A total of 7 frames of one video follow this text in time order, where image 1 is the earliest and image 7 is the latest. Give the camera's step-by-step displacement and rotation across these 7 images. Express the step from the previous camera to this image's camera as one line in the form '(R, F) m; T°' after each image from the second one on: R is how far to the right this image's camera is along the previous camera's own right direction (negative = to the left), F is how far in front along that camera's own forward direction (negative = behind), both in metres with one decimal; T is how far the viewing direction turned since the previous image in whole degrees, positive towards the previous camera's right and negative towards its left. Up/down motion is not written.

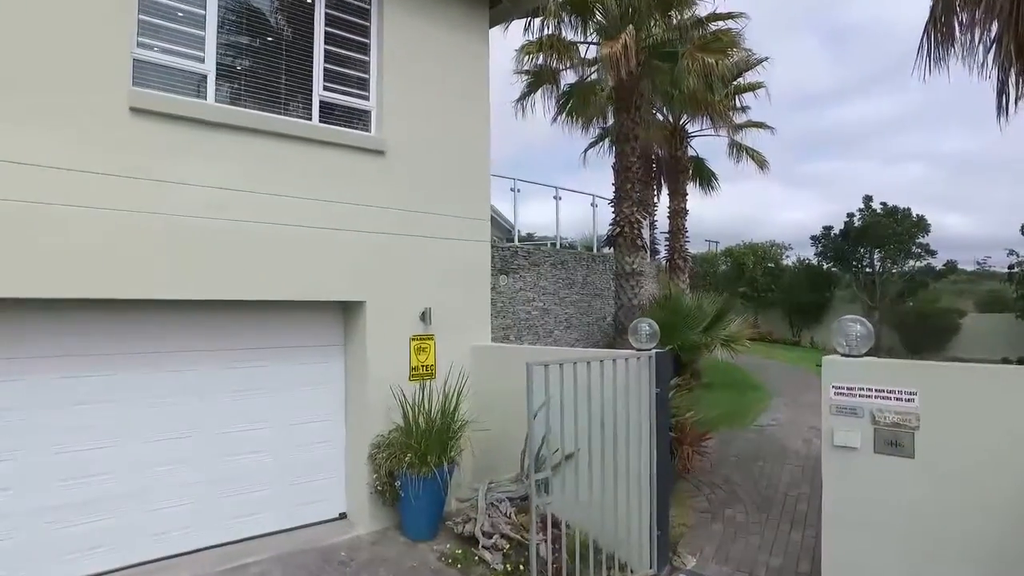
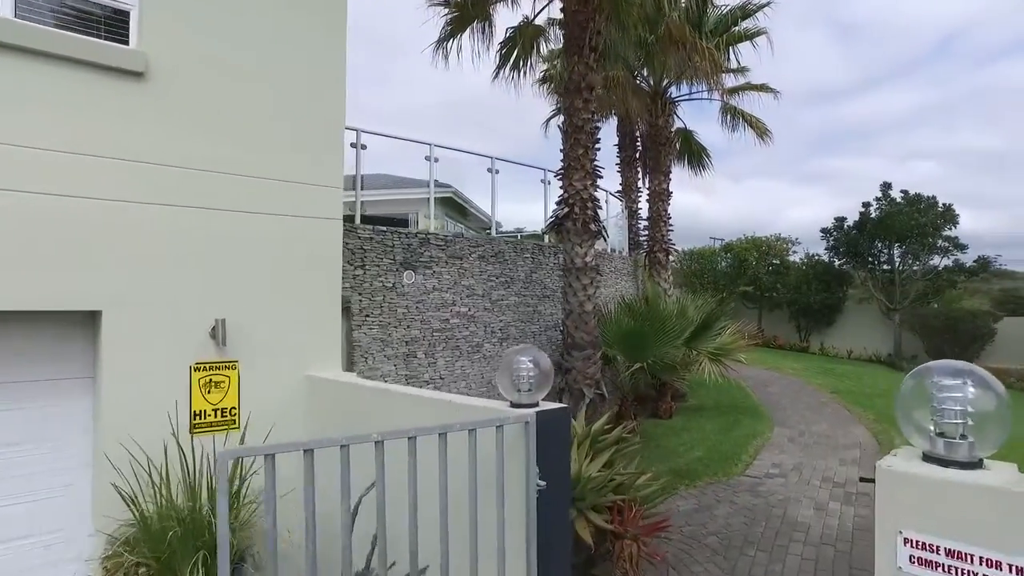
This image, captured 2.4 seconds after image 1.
(+1.1, +2.6) m; -1°
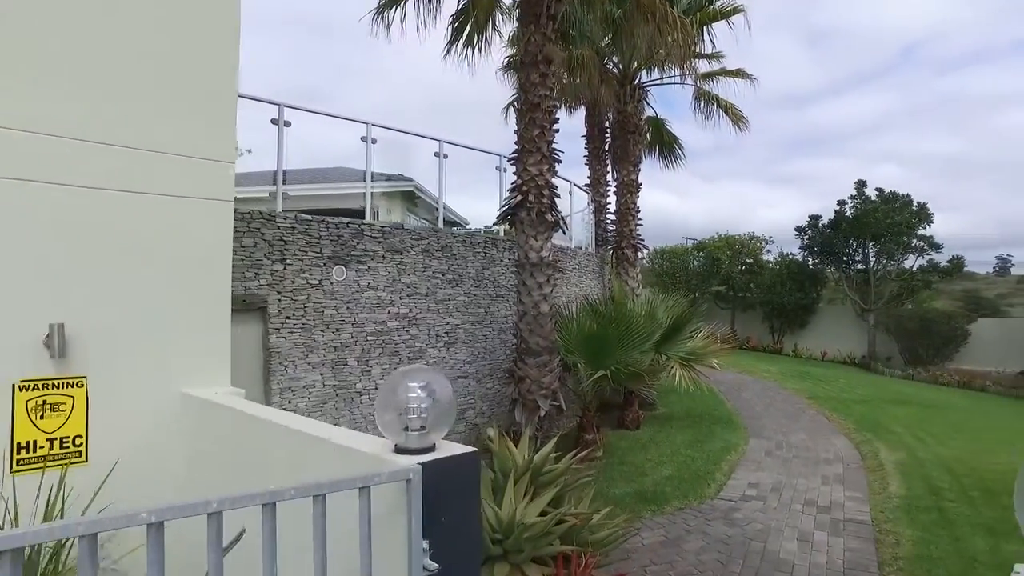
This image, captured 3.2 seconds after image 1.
(+0.3, +0.9) m; +2°
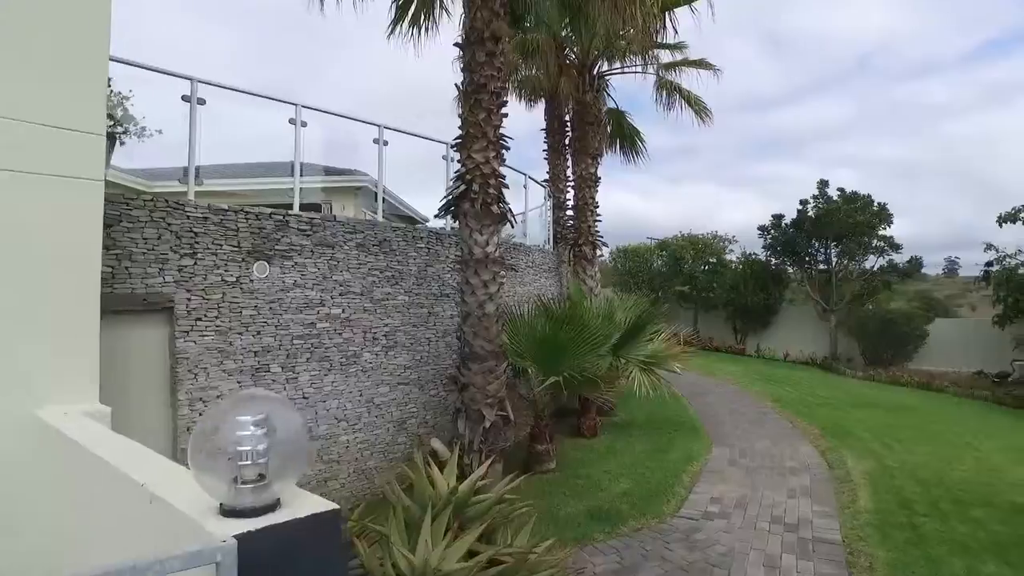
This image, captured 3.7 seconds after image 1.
(+0.2, +0.6) m; +3°
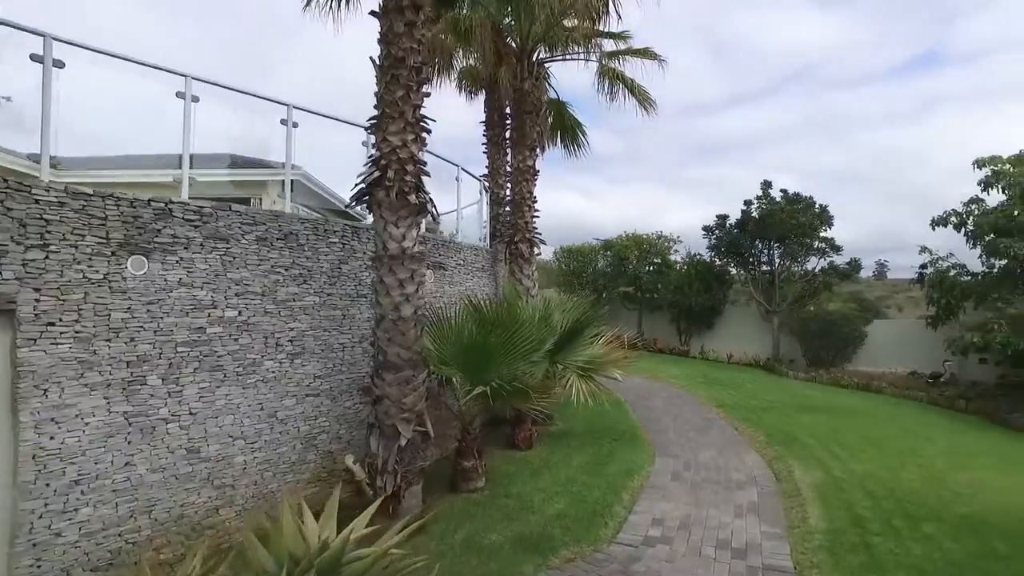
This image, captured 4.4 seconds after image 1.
(+0.2, +0.6) m; +4°
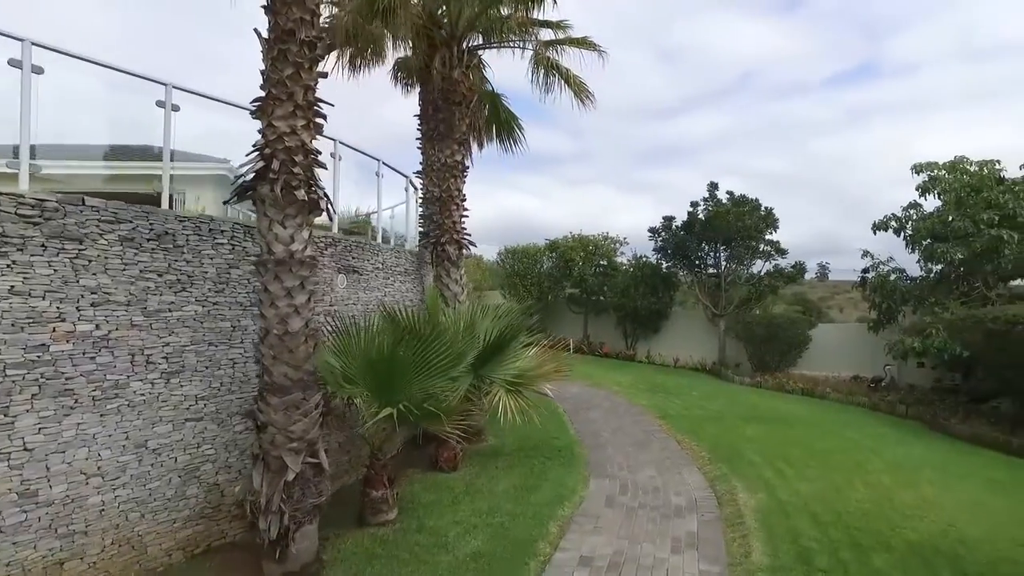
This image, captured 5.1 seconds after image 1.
(+0.3, +0.6) m; +4°
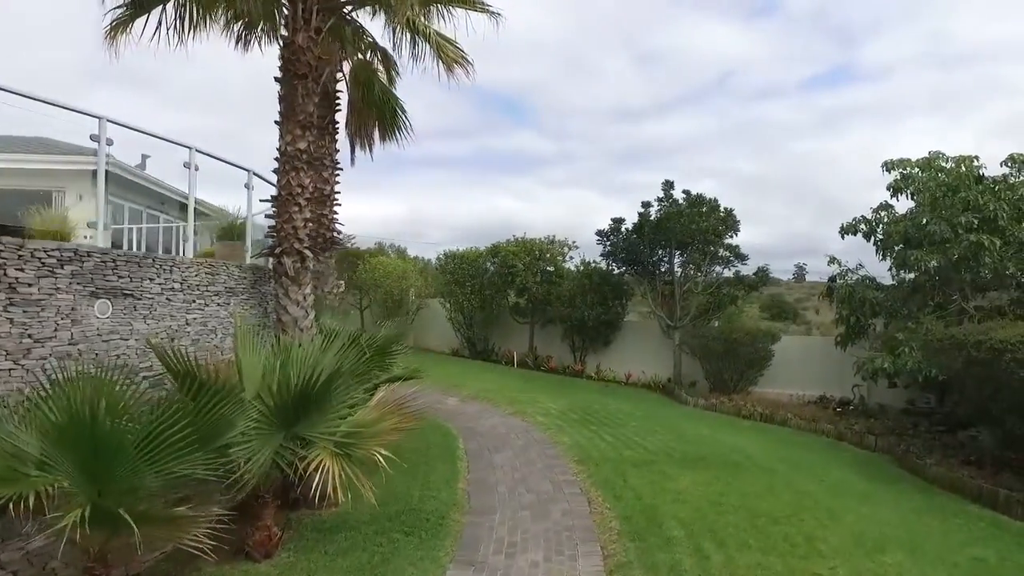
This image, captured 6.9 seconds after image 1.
(+1.2, +1.7) m; +1°
